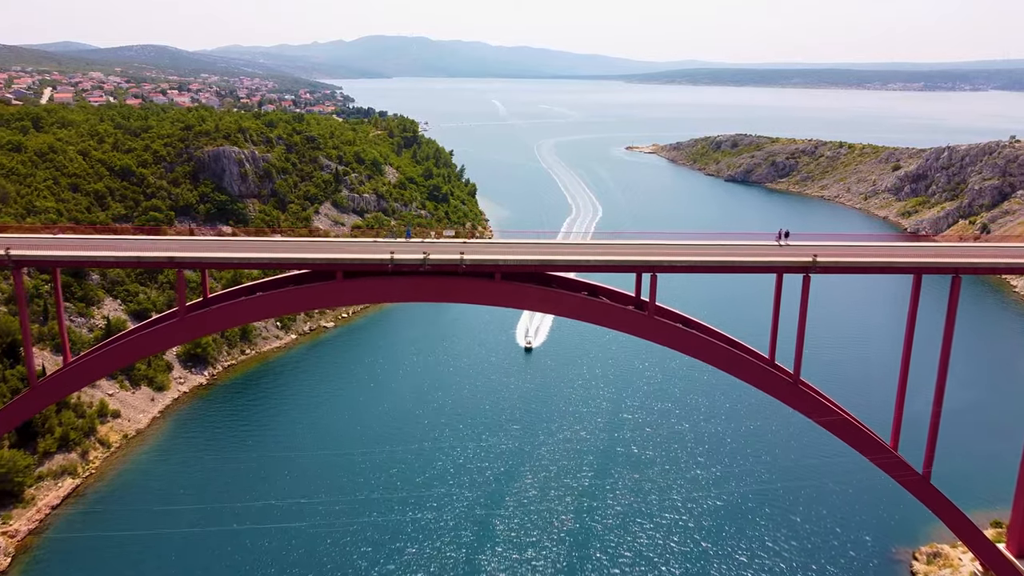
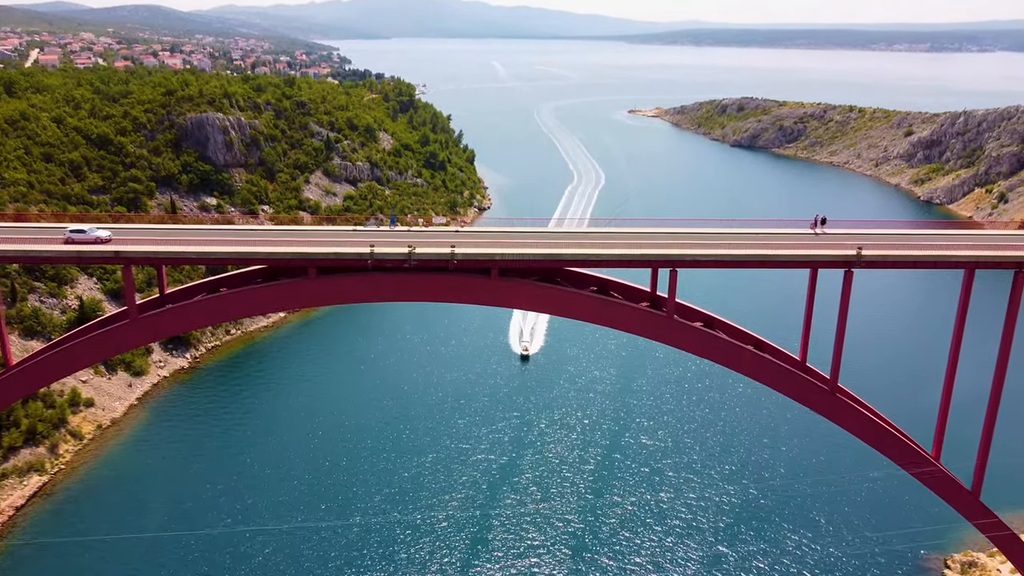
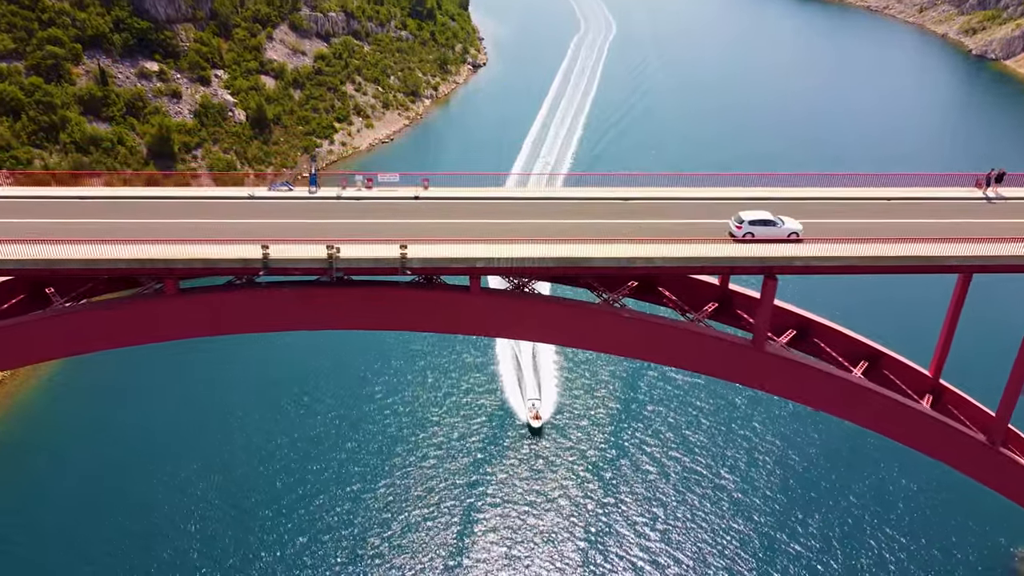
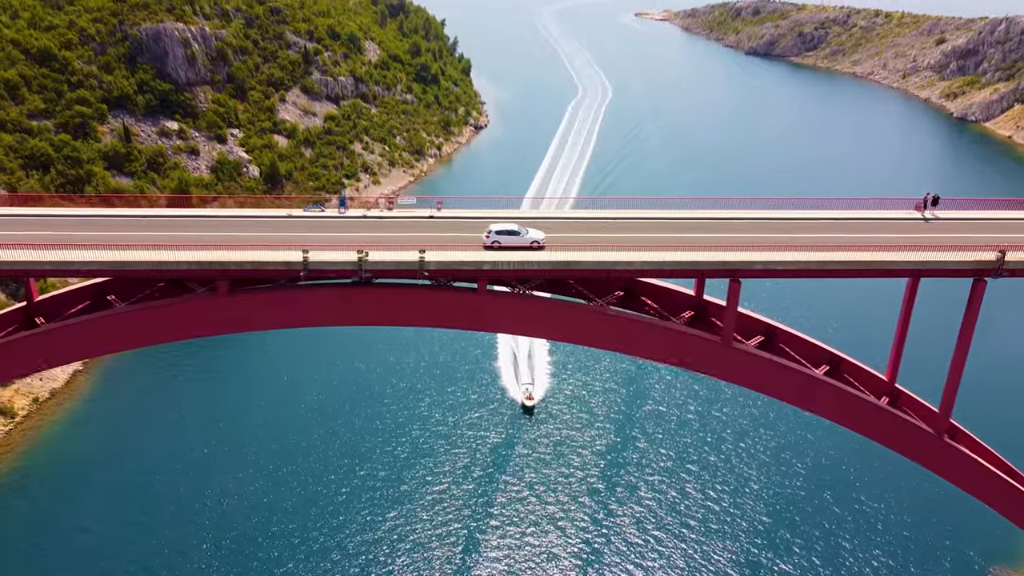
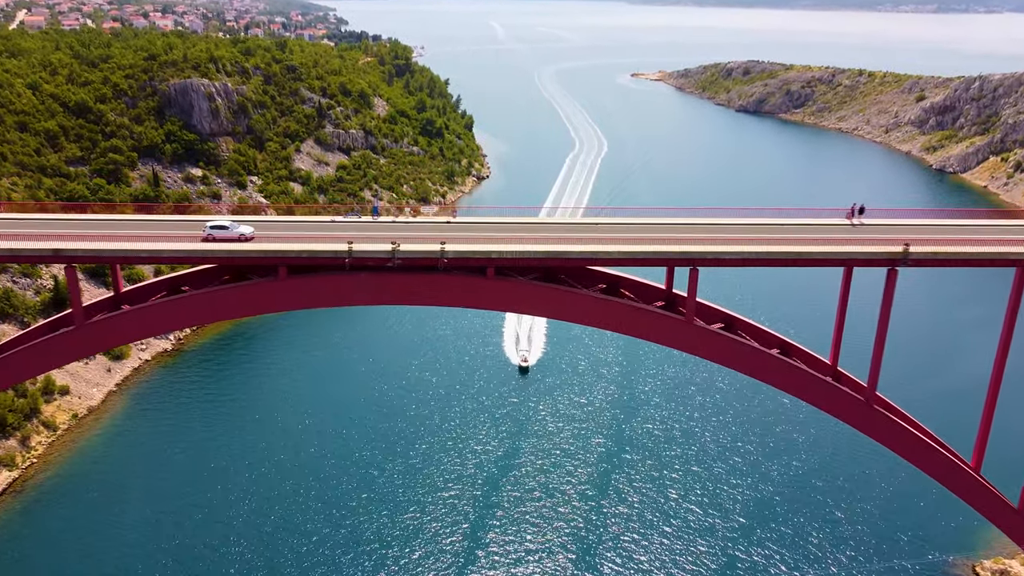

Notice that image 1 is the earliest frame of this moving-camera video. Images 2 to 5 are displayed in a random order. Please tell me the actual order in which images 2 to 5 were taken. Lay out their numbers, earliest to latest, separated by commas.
2, 5, 4, 3
